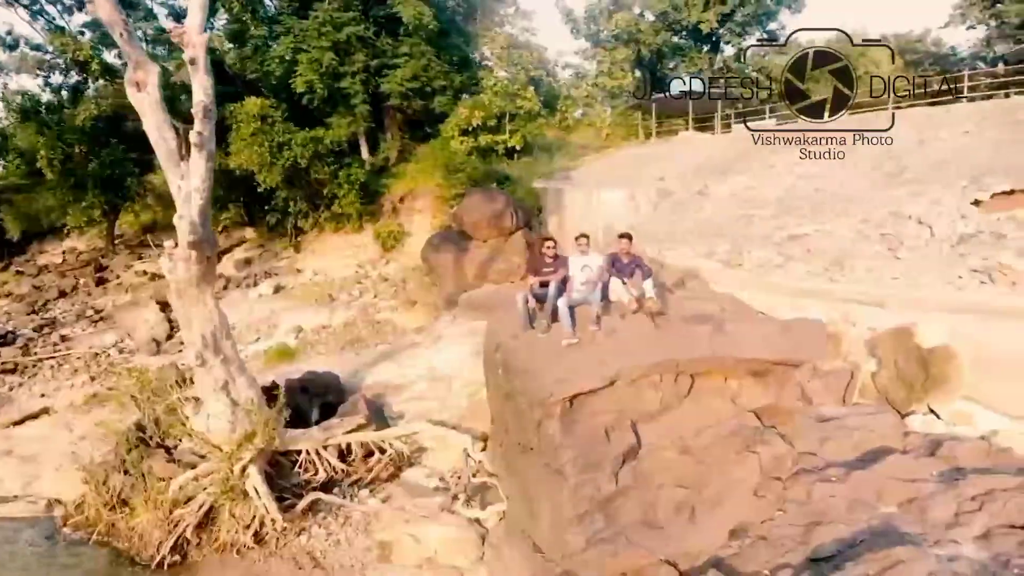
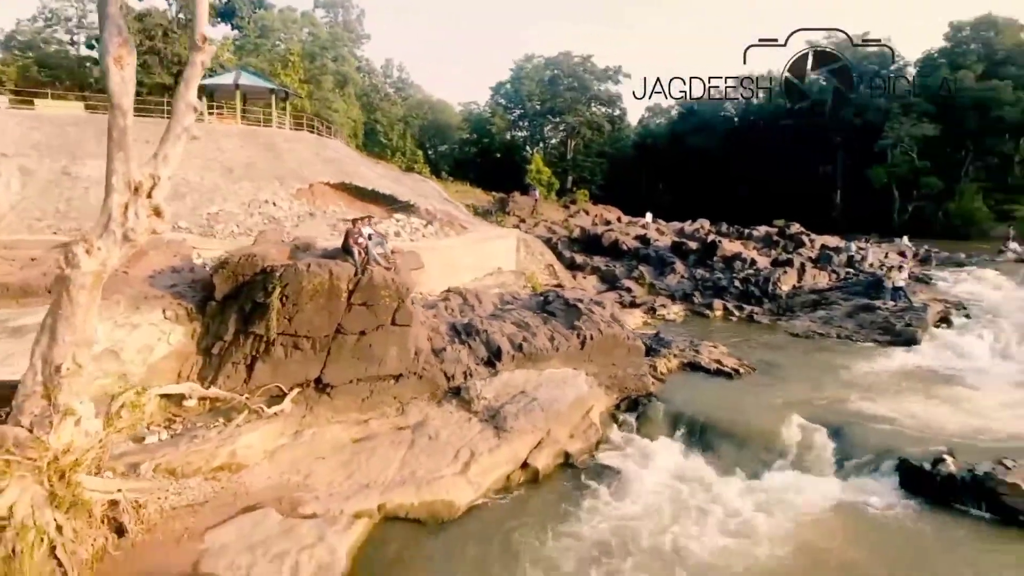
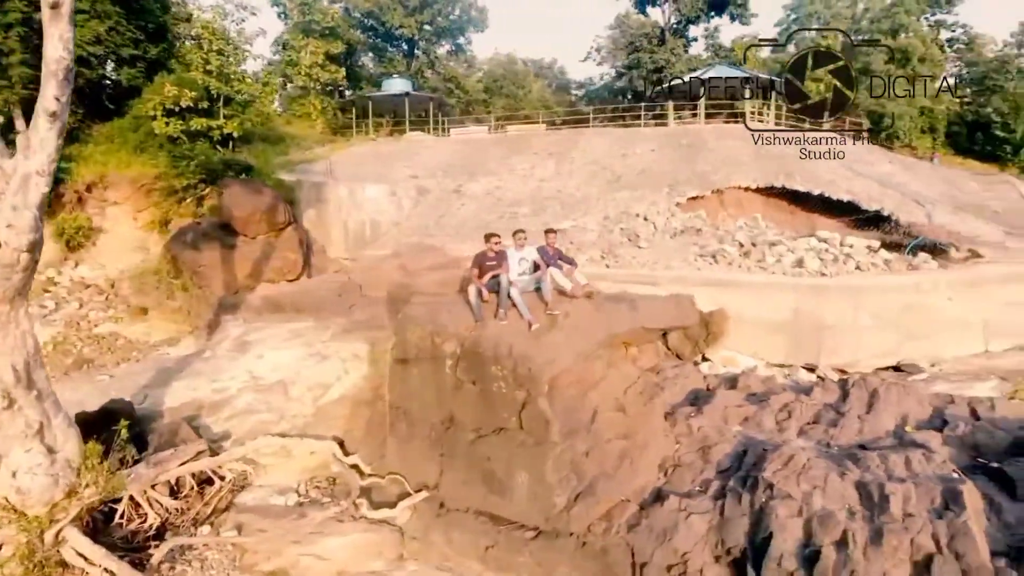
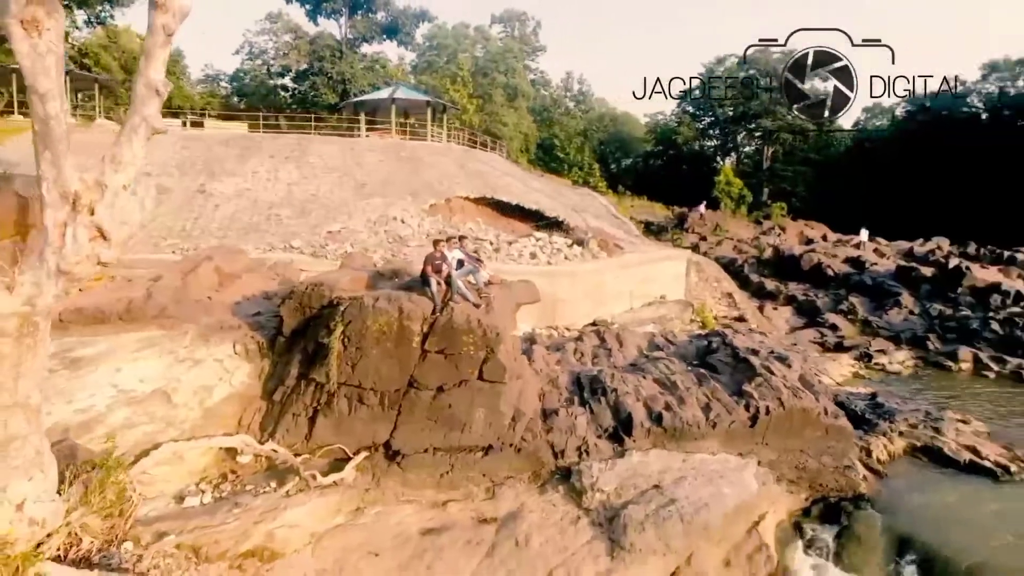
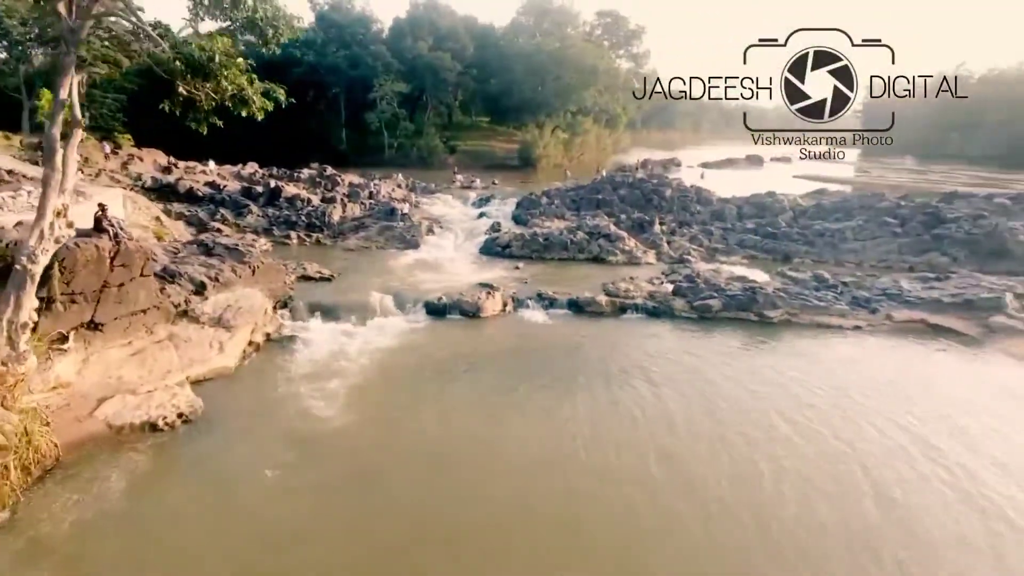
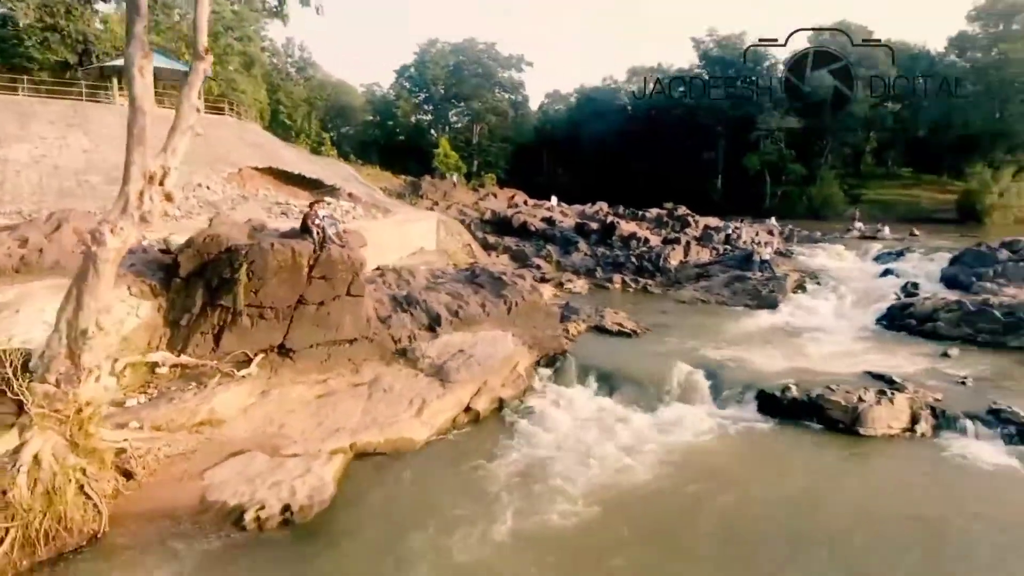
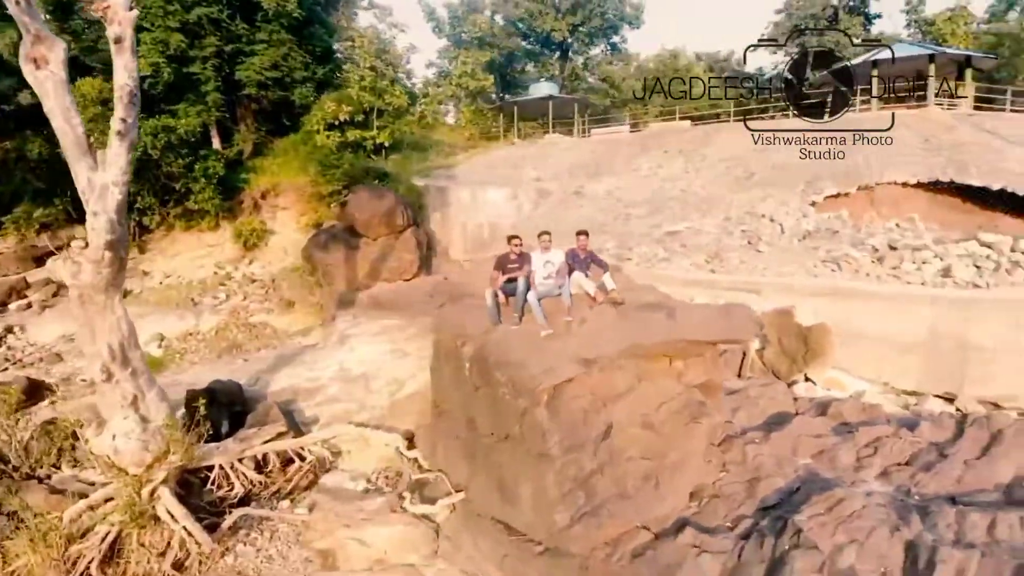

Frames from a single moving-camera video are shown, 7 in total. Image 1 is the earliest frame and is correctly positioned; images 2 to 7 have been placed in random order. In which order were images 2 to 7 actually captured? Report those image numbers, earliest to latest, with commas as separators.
7, 3, 4, 2, 6, 5
